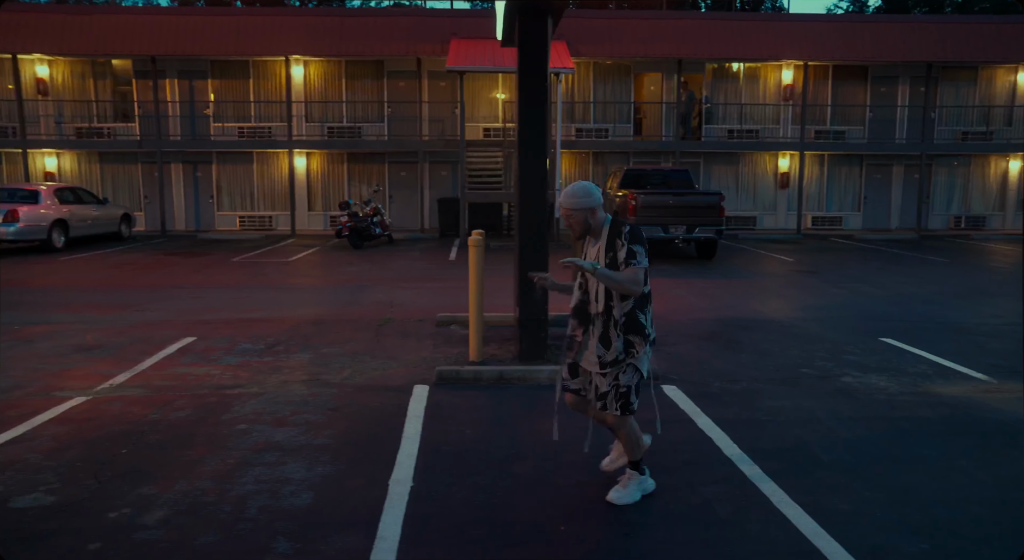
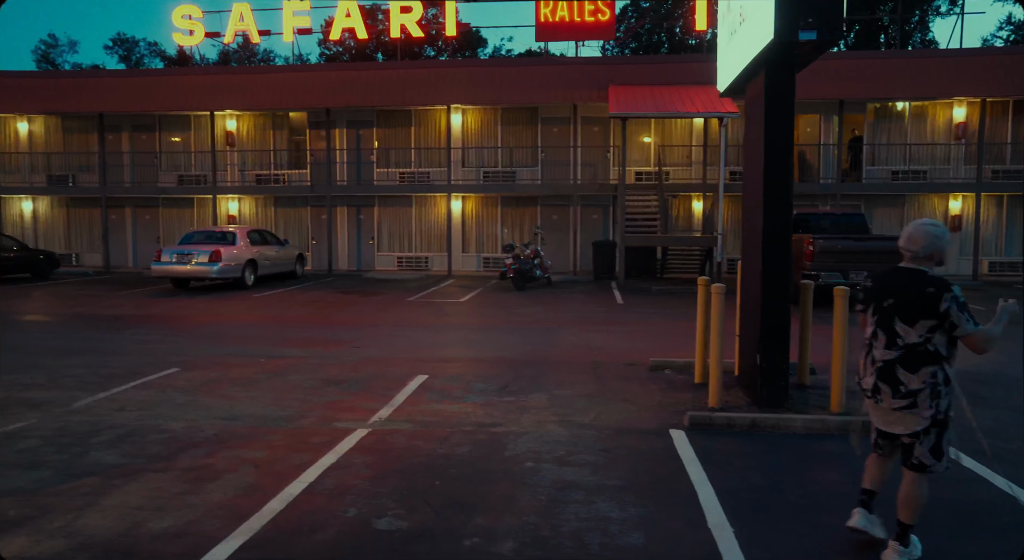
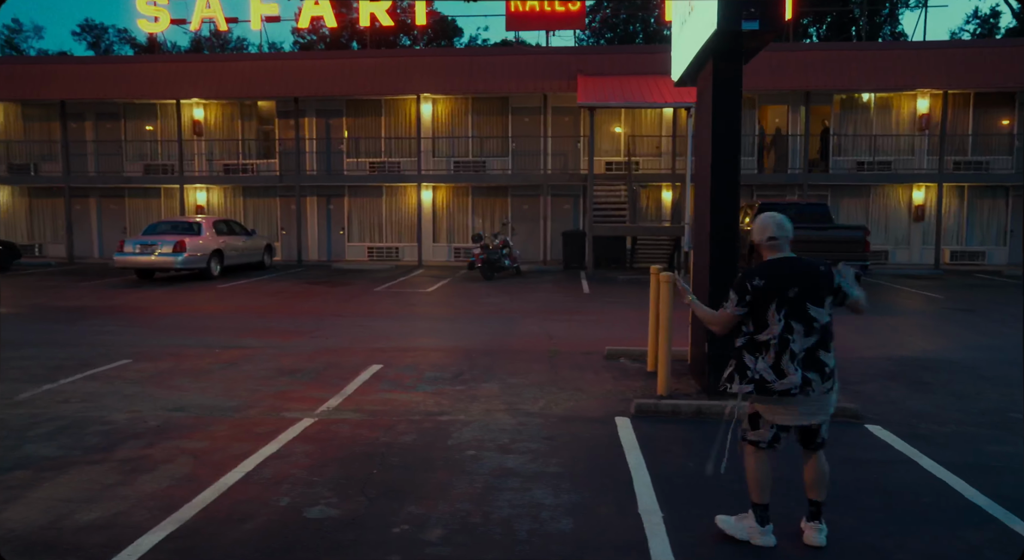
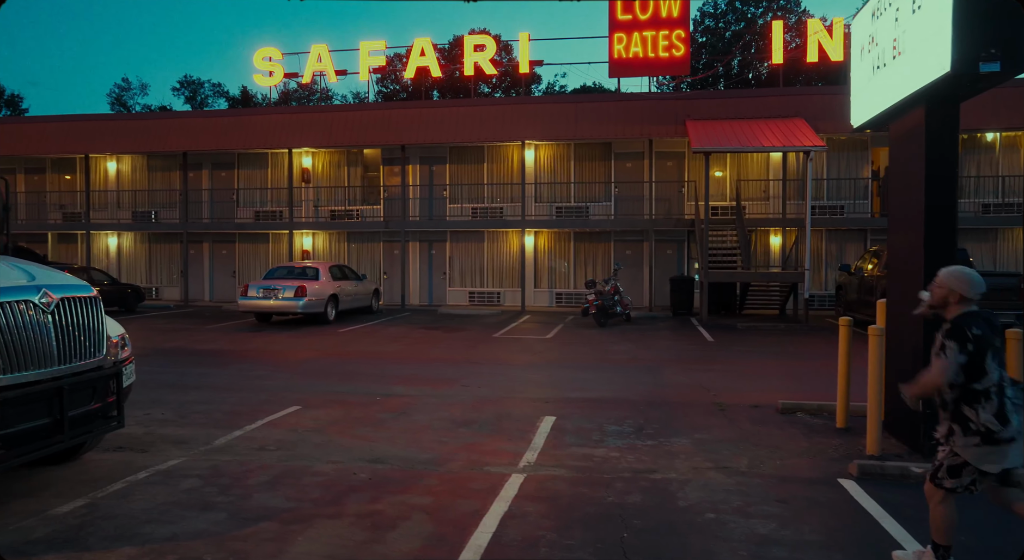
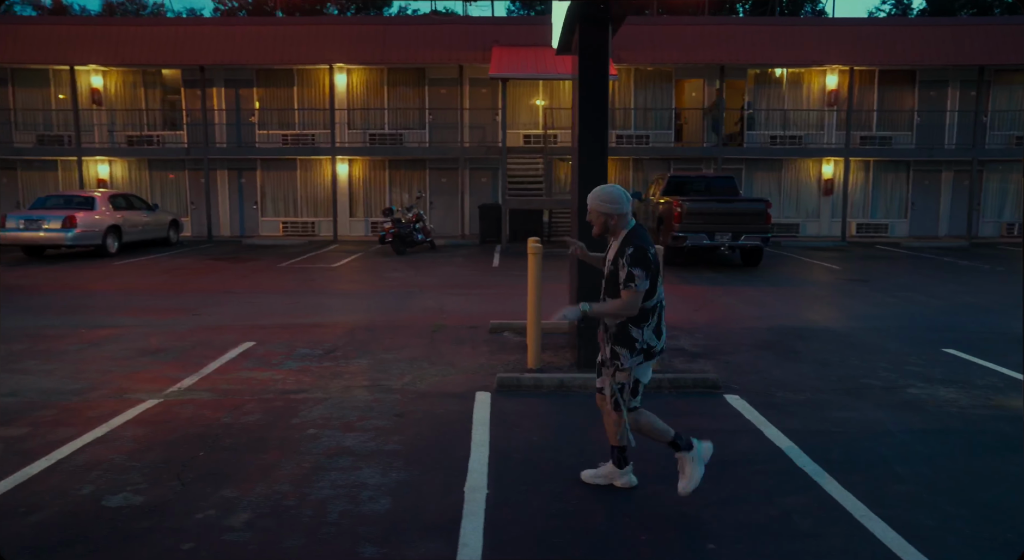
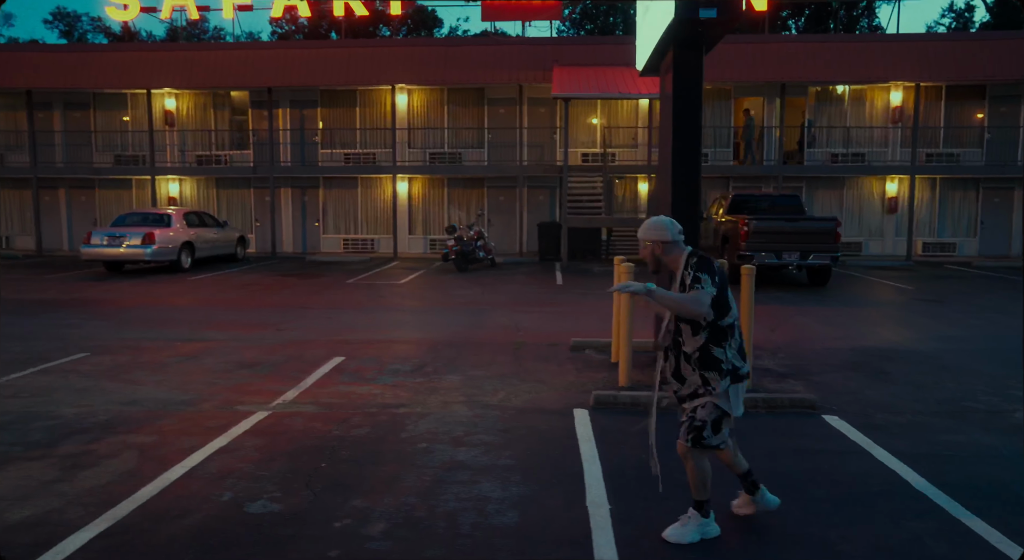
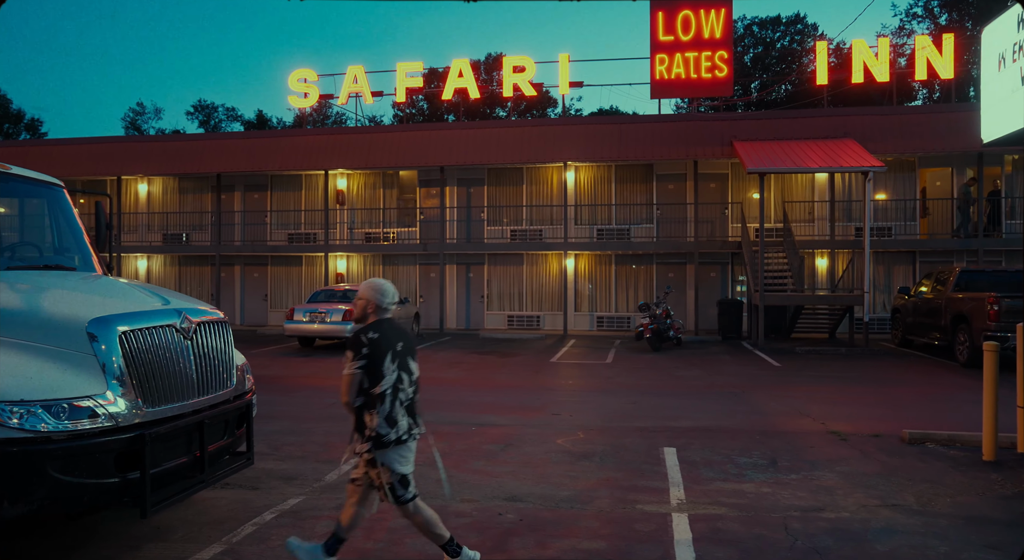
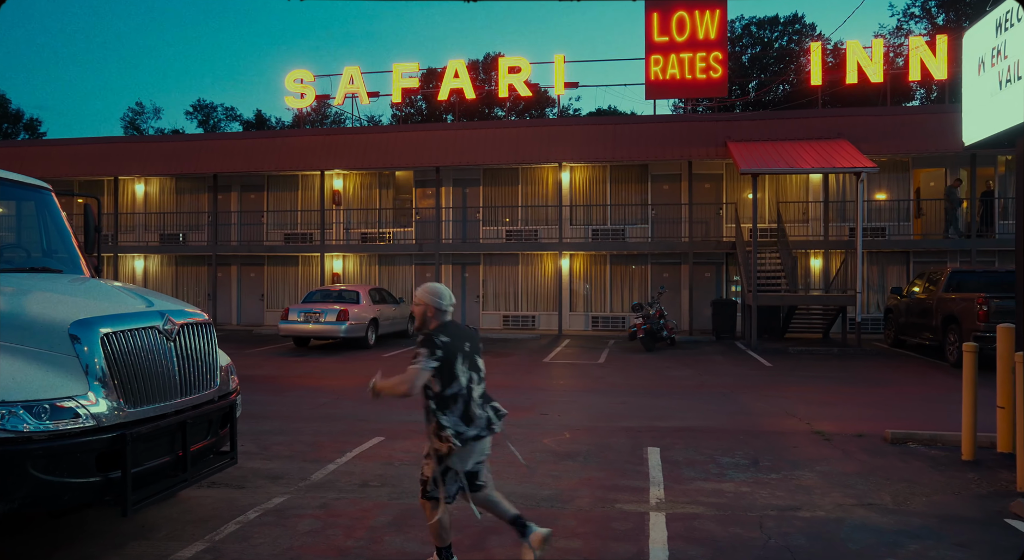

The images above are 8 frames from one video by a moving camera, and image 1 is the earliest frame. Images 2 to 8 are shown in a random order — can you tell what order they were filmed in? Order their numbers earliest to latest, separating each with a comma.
5, 6, 3, 2, 4, 8, 7
